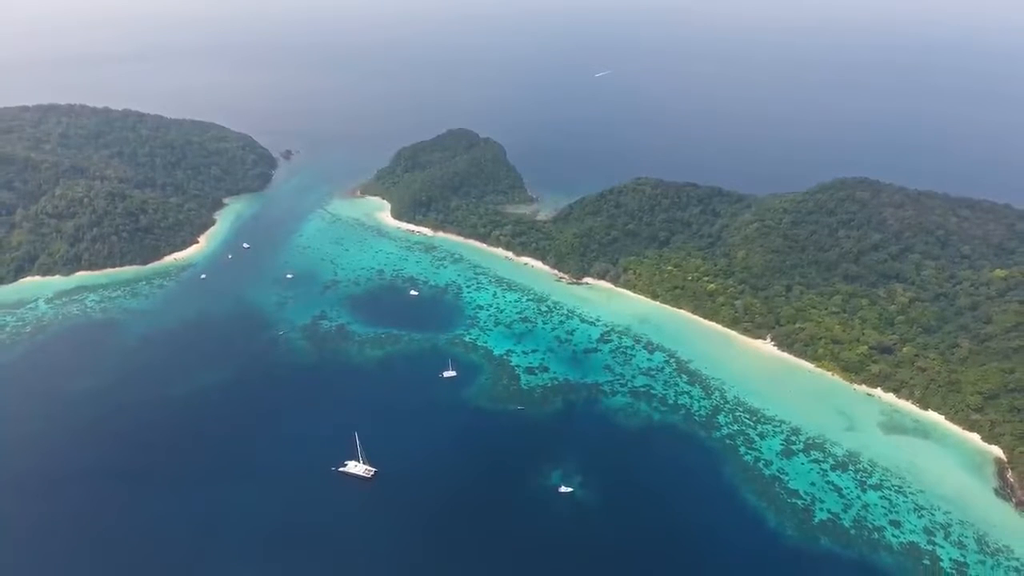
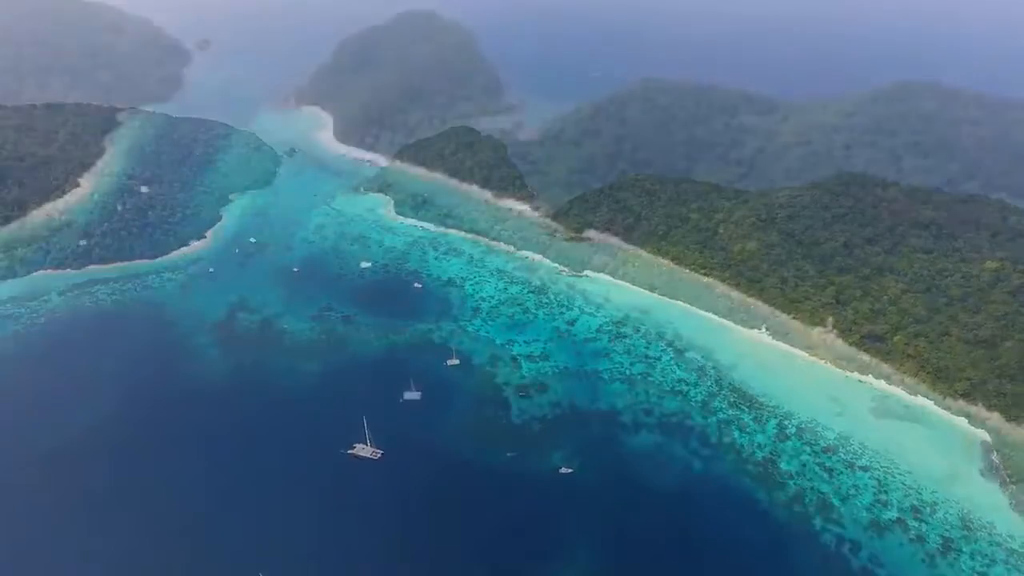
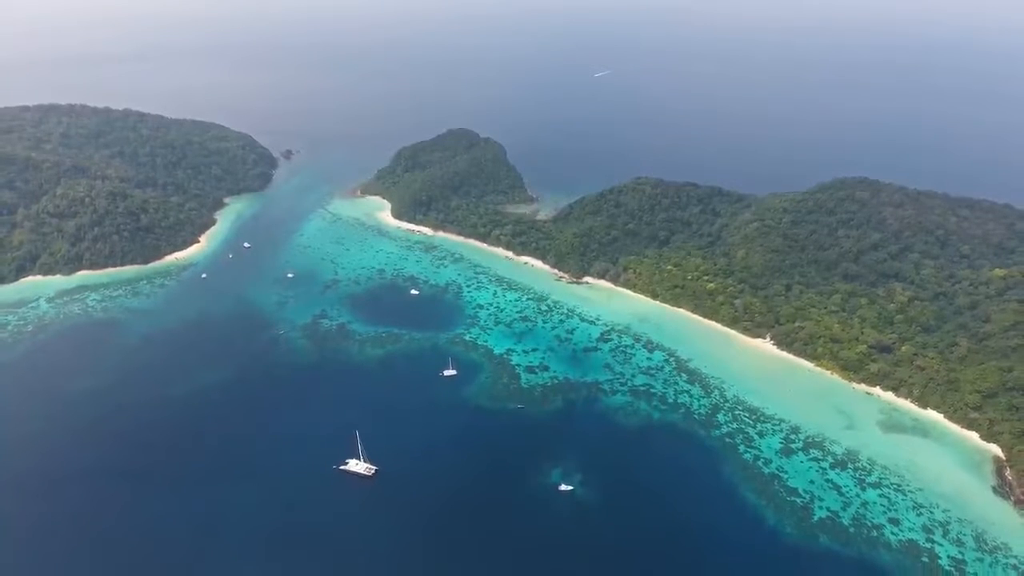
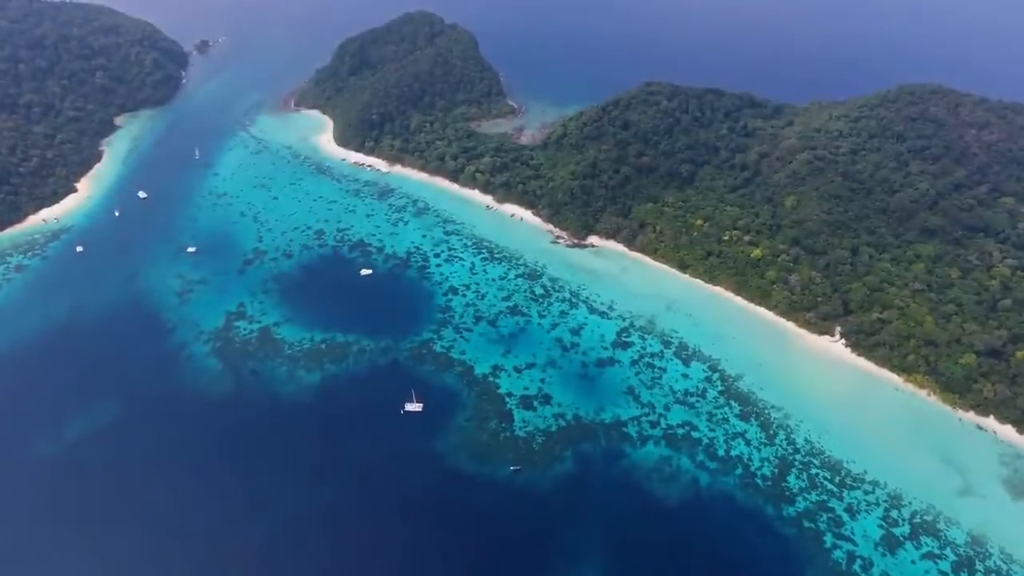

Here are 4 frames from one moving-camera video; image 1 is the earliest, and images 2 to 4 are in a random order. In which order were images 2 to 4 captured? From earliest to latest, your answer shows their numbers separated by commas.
3, 2, 4
